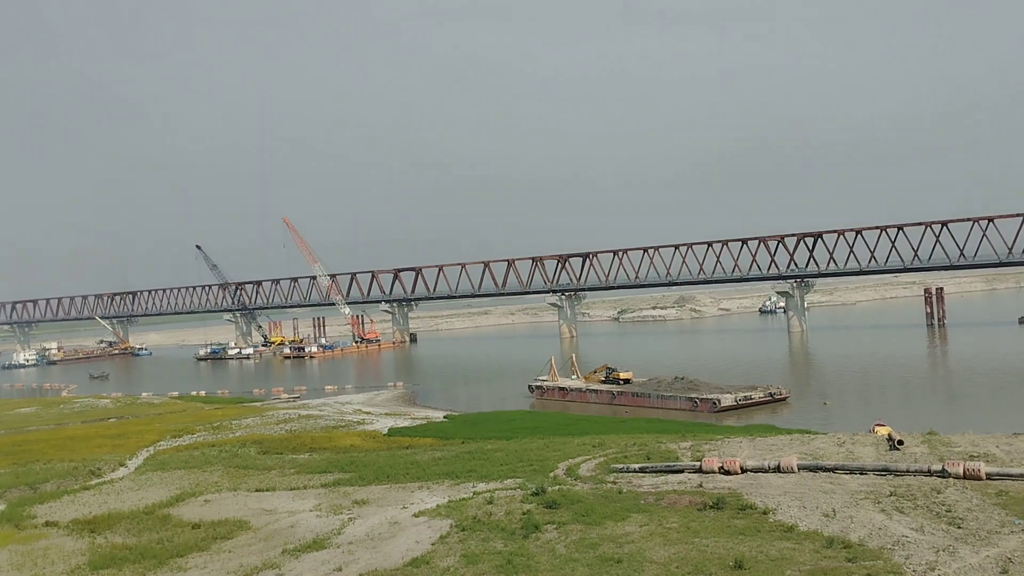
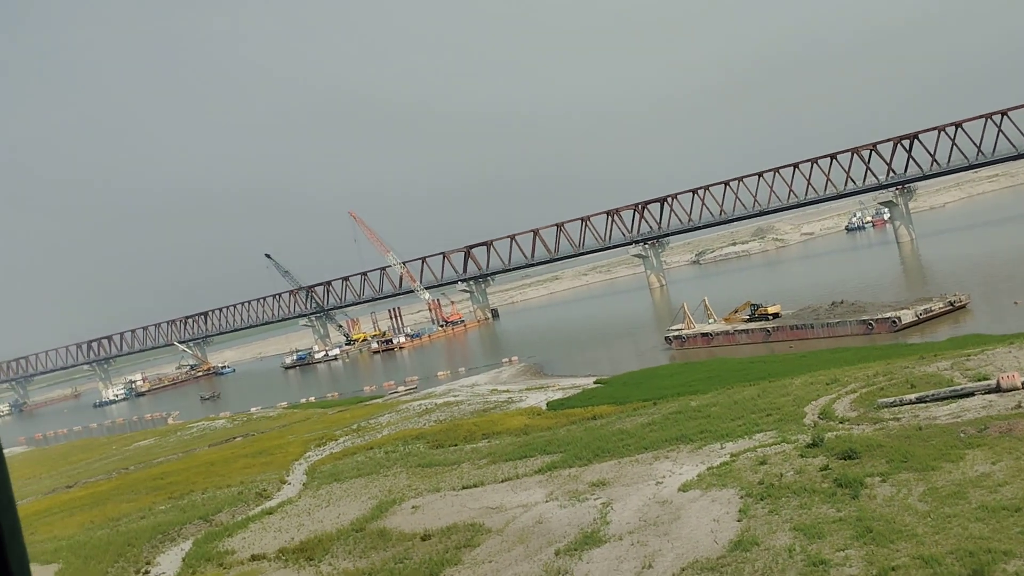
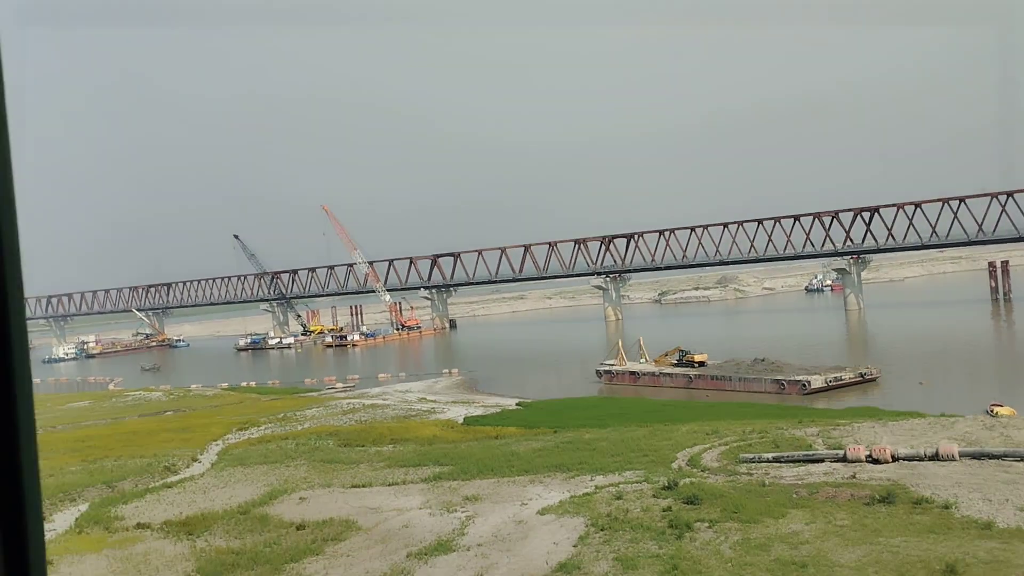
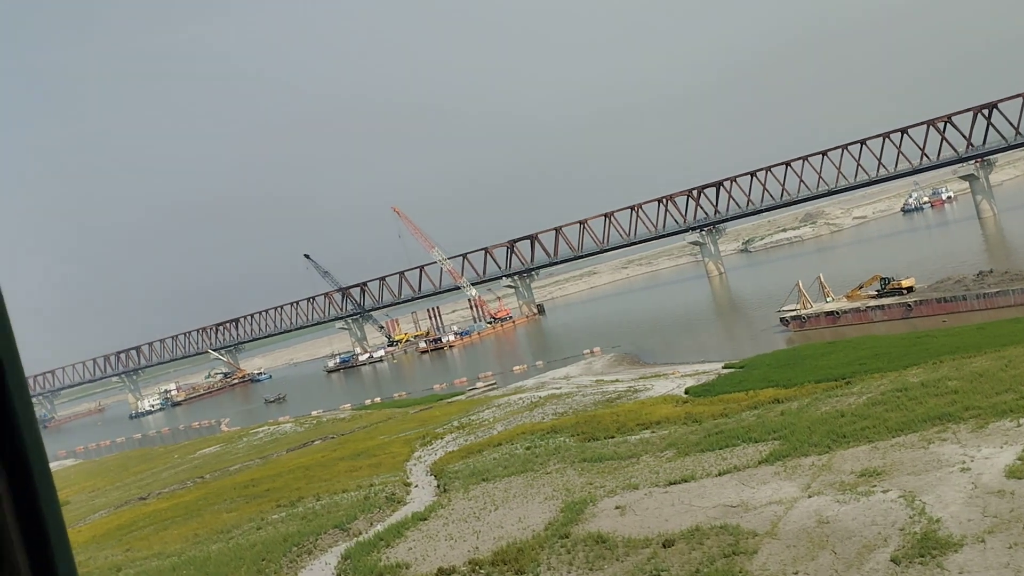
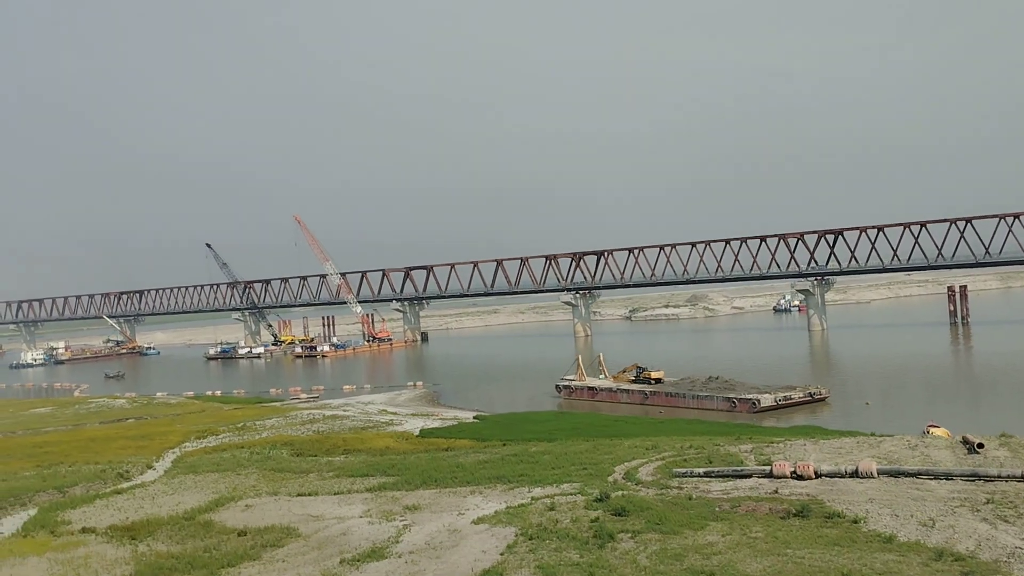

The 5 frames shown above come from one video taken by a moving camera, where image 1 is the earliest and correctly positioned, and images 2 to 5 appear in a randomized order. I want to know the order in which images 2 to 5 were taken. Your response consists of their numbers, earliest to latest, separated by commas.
5, 3, 2, 4
